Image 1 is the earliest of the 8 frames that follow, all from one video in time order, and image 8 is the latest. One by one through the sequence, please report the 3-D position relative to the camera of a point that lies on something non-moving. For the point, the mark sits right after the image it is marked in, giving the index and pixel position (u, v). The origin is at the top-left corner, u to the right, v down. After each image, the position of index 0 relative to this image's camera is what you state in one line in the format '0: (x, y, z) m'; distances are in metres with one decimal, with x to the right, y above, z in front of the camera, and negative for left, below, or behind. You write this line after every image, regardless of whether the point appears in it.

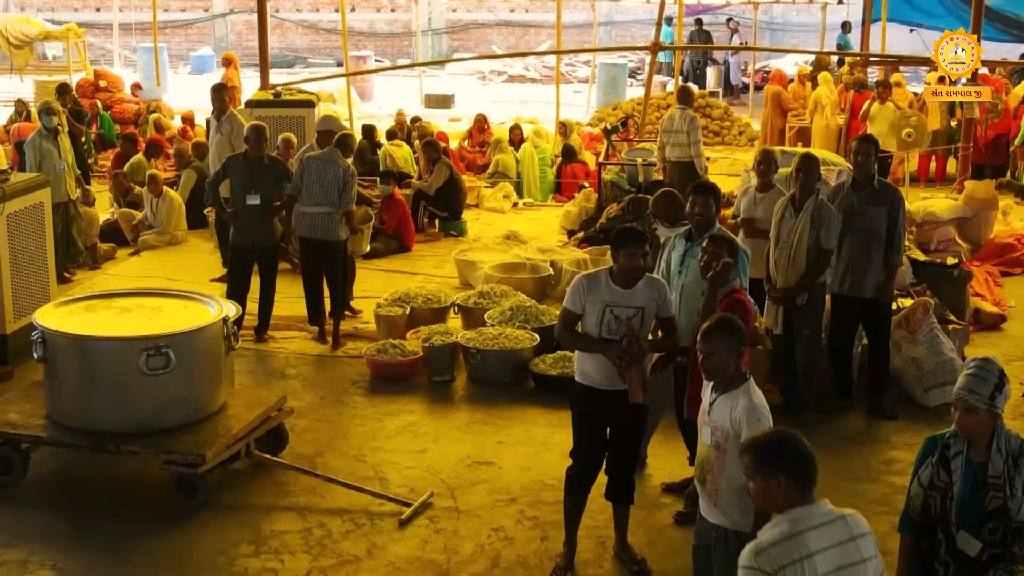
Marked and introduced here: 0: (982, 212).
0: (+4.1, +0.7, +10.2) m
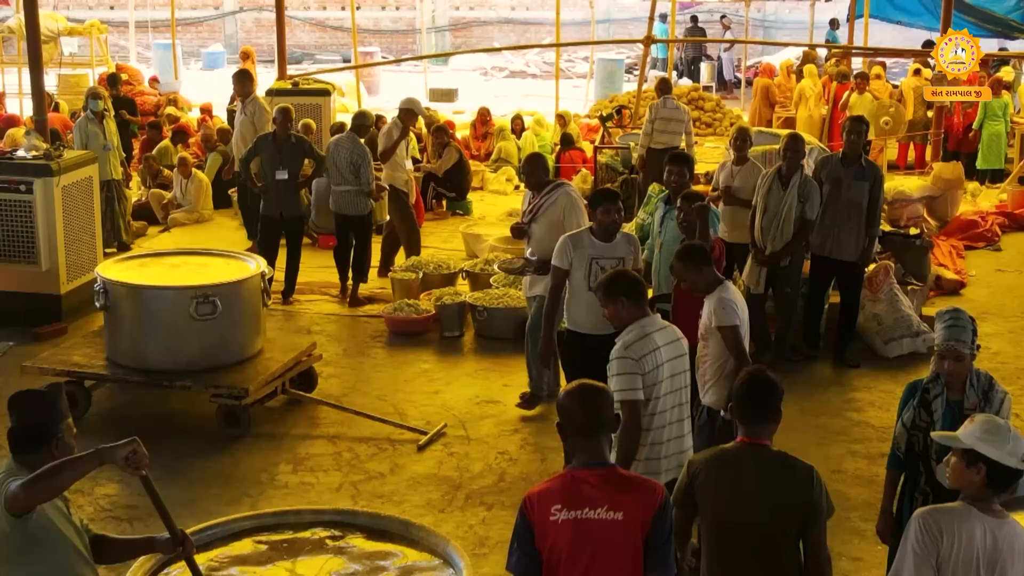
0: (+4.2, +0.9, +11.0) m
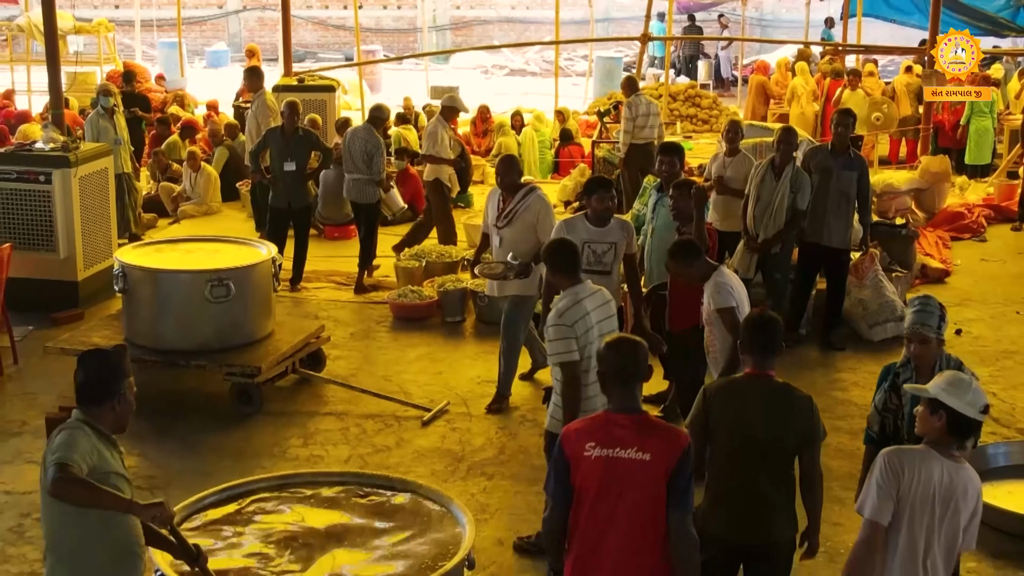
0: (+4.2, +1.0, +11.3) m
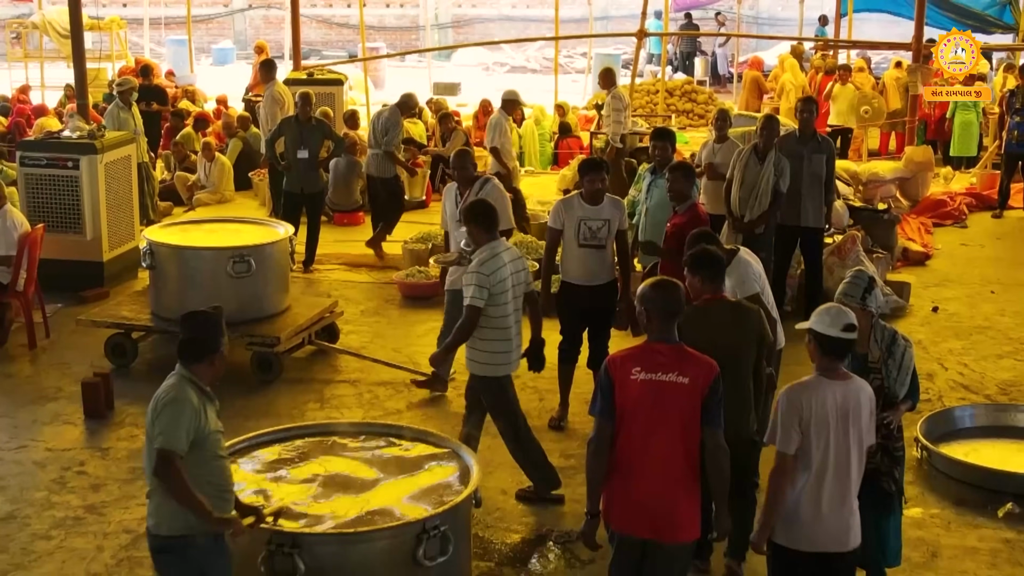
0: (+4.2, +1.2, +11.8) m
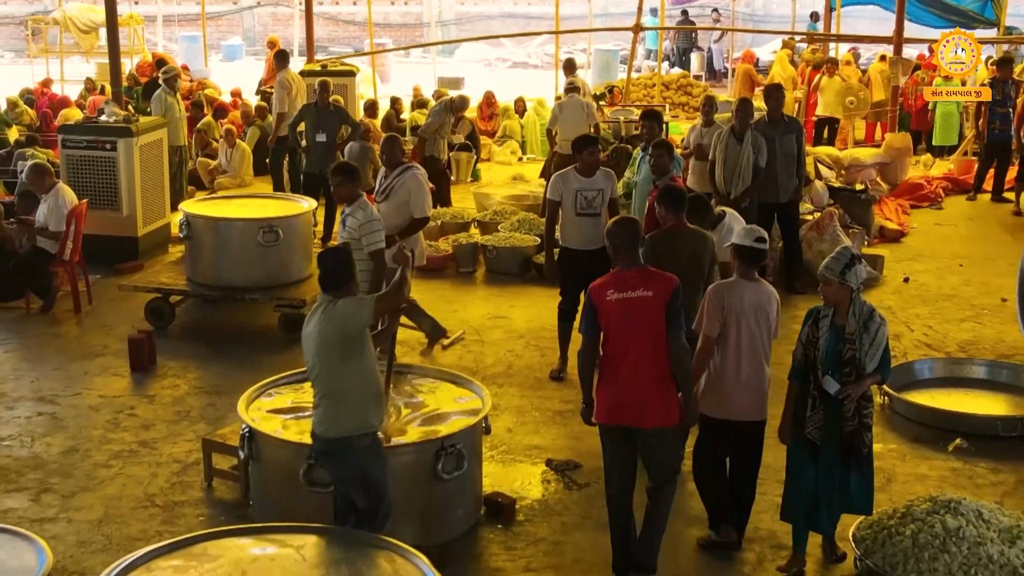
0: (+4.2, +1.4, +12.6) m
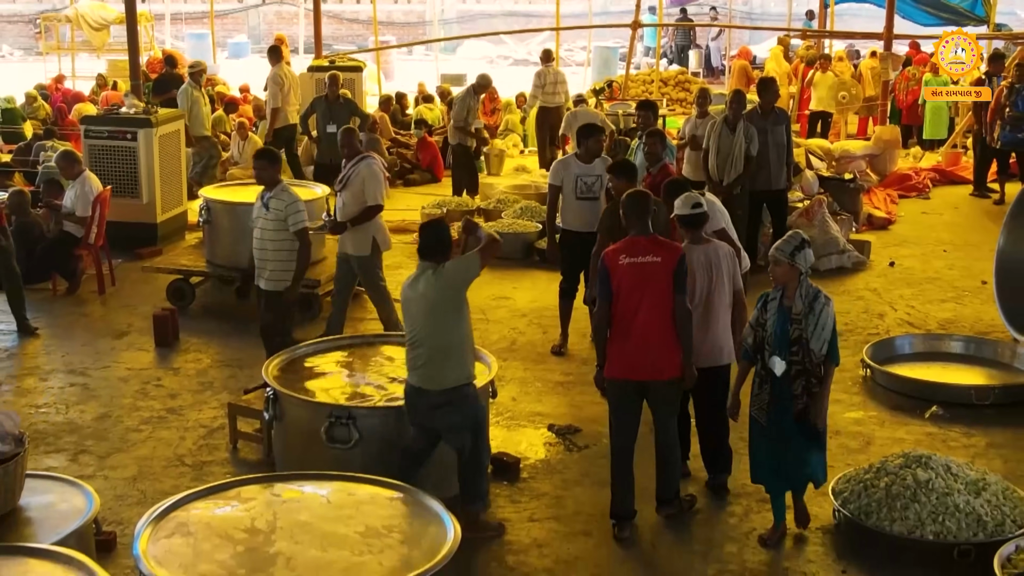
0: (+4.2, +1.5, +13.0) m
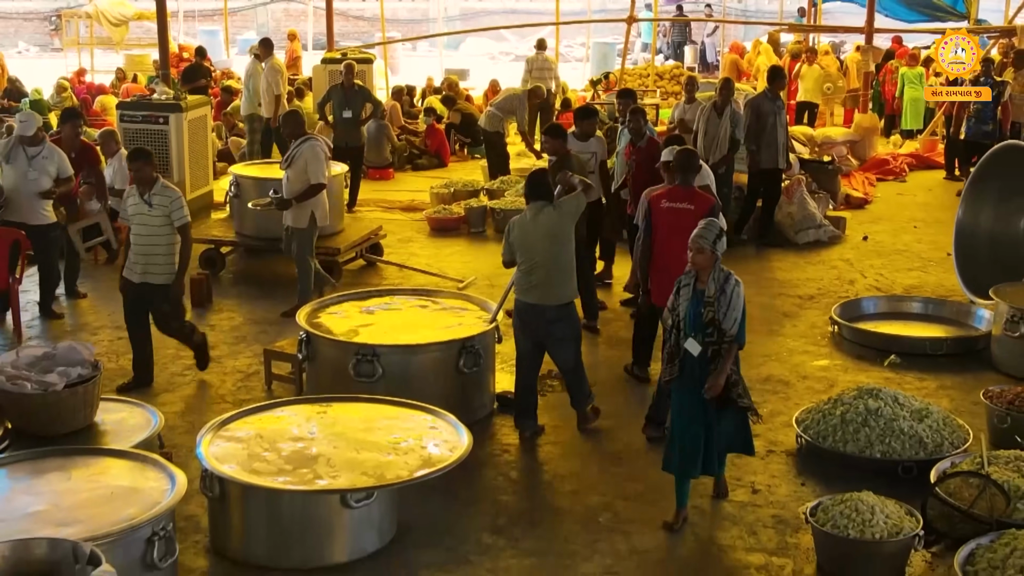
0: (+4.2, +1.8, +13.8) m
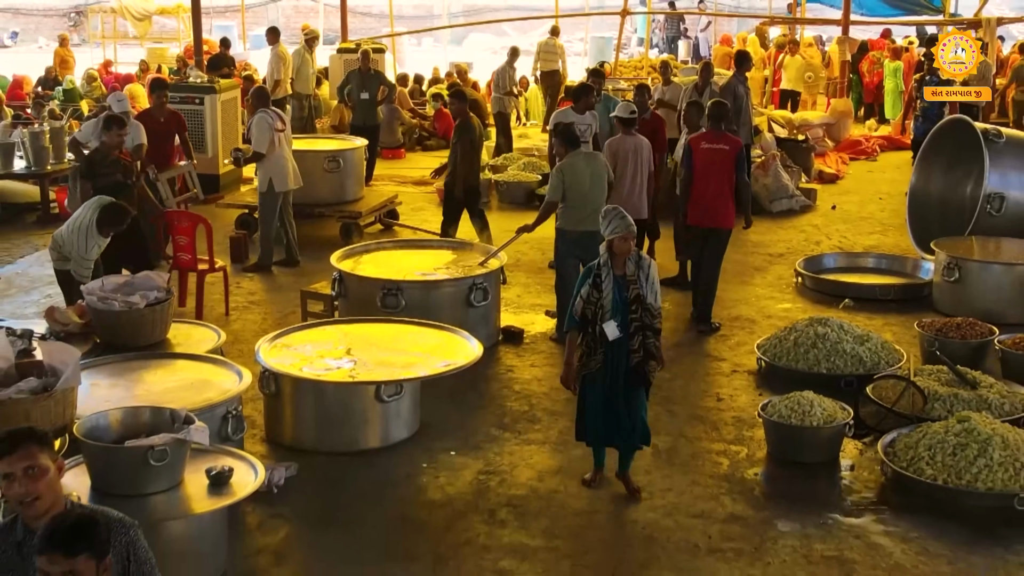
0: (+4.3, +2.2, +15.0) m
